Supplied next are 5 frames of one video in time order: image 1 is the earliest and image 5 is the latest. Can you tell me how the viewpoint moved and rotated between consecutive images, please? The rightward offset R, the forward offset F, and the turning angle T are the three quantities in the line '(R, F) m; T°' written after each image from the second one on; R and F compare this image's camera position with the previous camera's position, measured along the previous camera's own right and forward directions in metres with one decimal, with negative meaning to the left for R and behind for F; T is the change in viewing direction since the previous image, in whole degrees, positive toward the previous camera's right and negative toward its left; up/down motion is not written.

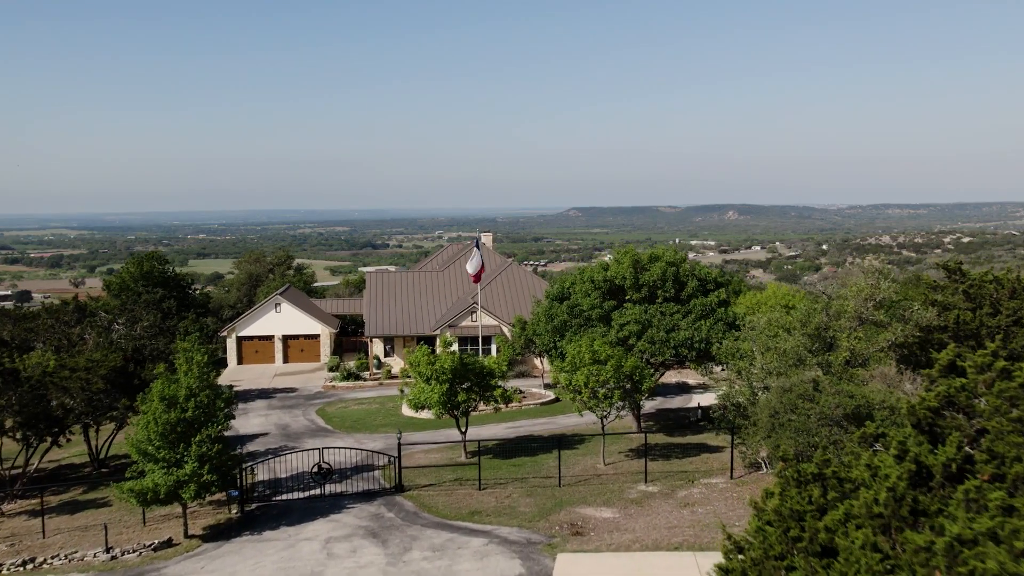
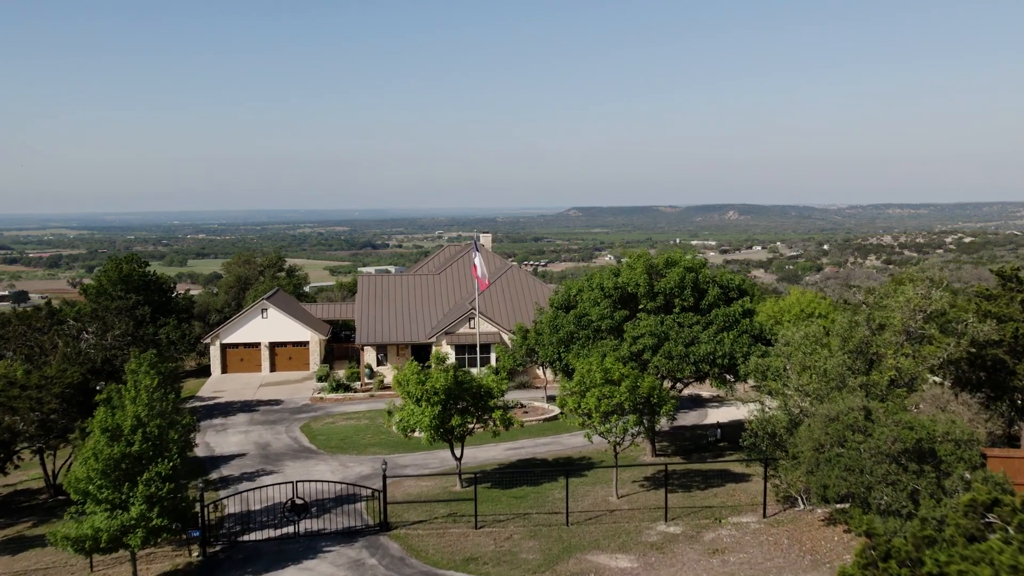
(0.0, +2.2) m; 0°
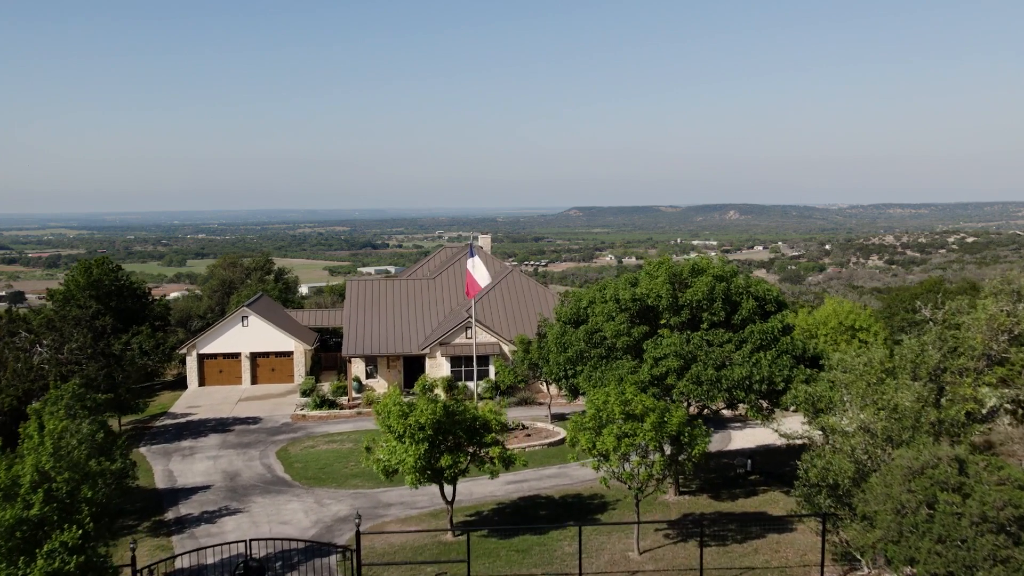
(0.0, +2.8) m; 0°
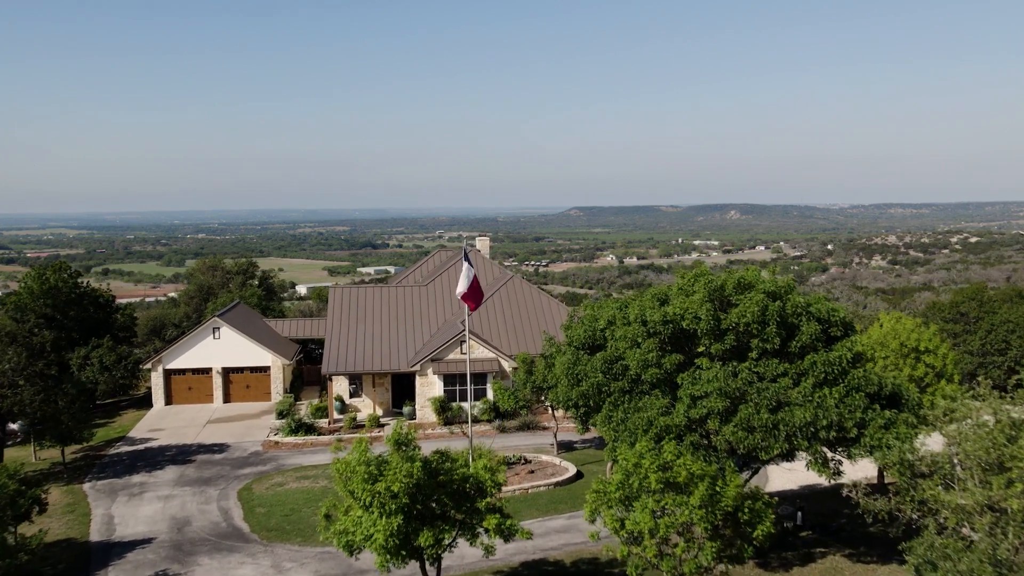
(0.0, +3.3) m; 0°
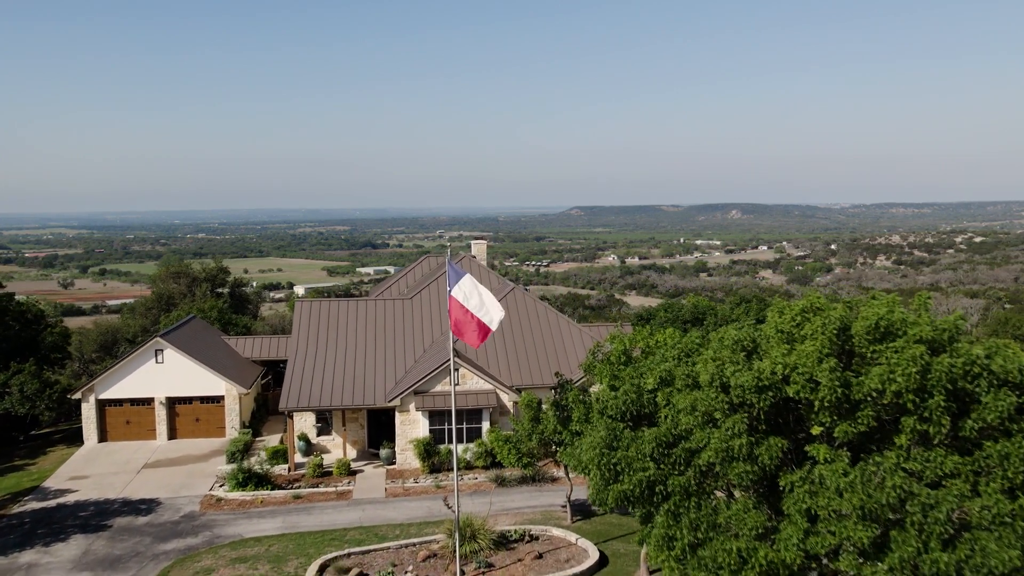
(0.0, +5.0) m; 0°
